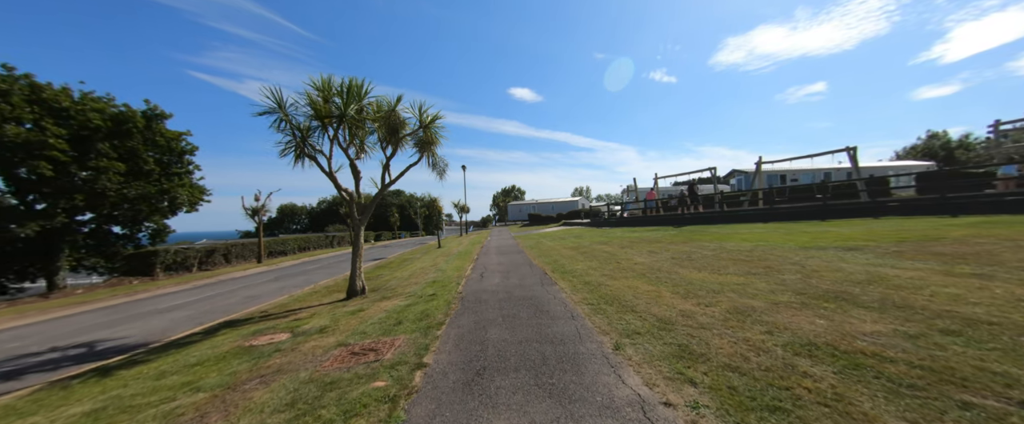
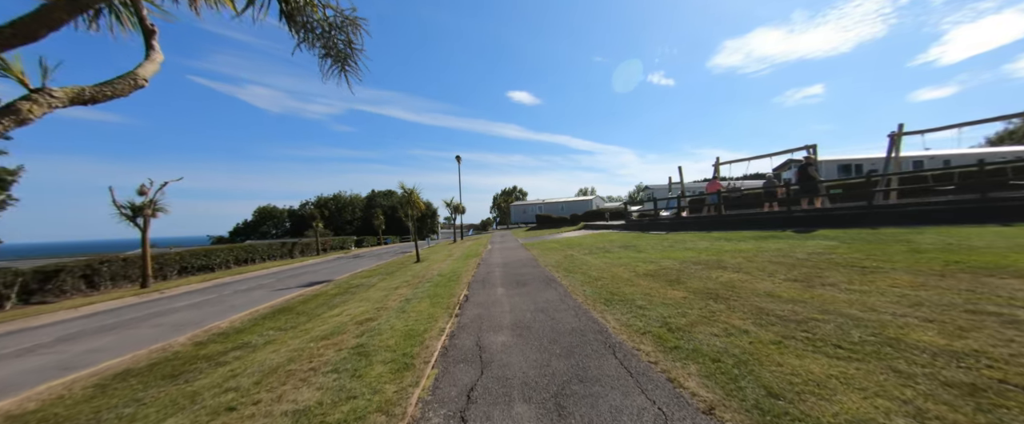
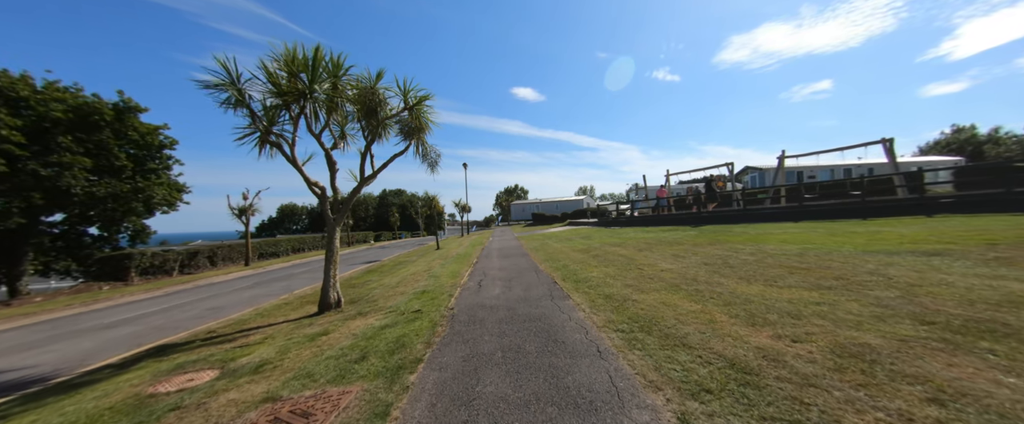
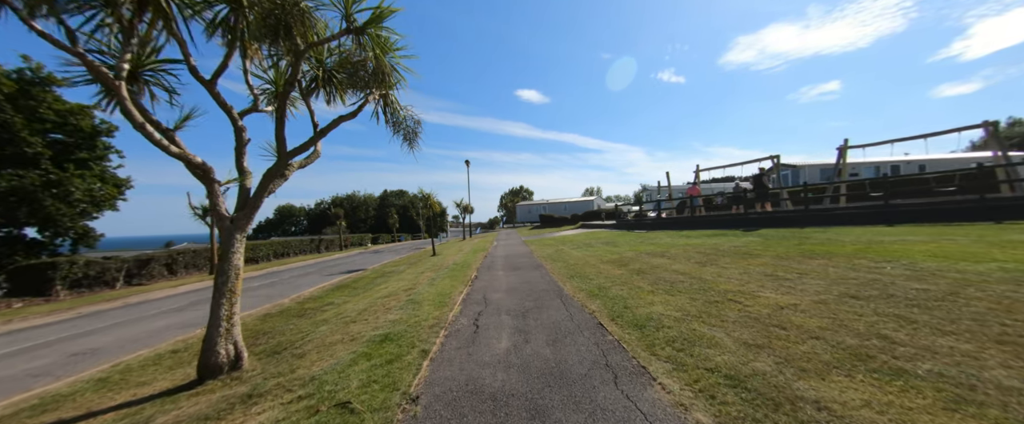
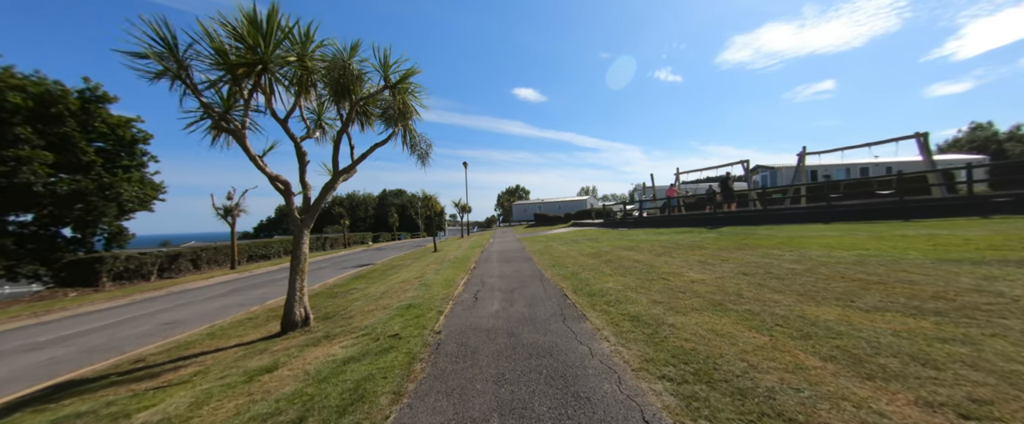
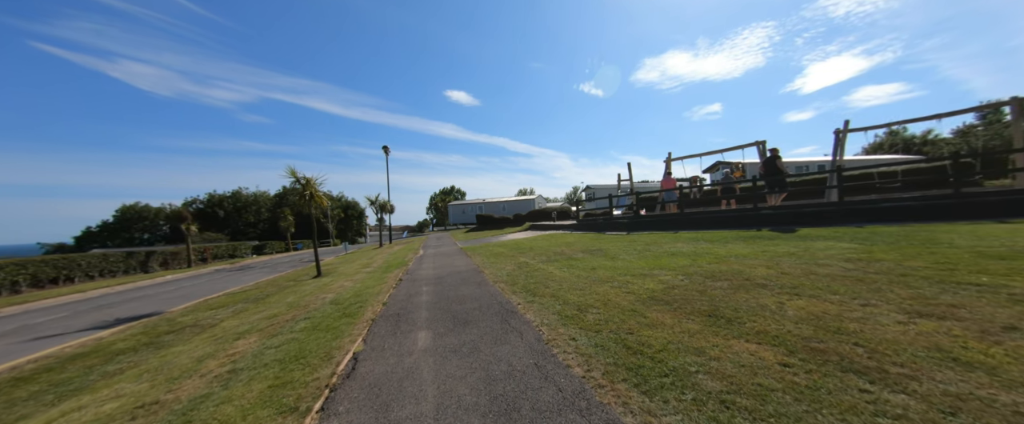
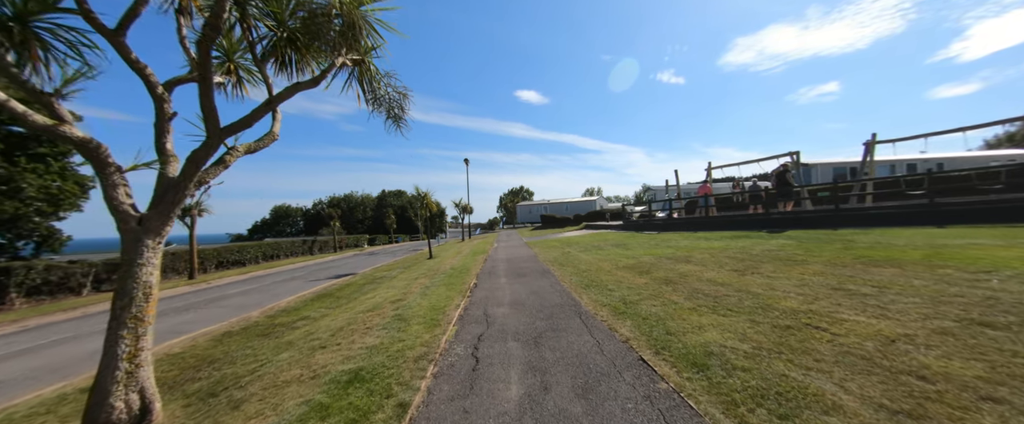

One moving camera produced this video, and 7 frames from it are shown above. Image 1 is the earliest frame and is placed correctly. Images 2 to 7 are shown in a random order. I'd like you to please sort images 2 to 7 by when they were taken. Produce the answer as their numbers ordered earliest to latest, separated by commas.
3, 5, 4, 7, 2, 6
